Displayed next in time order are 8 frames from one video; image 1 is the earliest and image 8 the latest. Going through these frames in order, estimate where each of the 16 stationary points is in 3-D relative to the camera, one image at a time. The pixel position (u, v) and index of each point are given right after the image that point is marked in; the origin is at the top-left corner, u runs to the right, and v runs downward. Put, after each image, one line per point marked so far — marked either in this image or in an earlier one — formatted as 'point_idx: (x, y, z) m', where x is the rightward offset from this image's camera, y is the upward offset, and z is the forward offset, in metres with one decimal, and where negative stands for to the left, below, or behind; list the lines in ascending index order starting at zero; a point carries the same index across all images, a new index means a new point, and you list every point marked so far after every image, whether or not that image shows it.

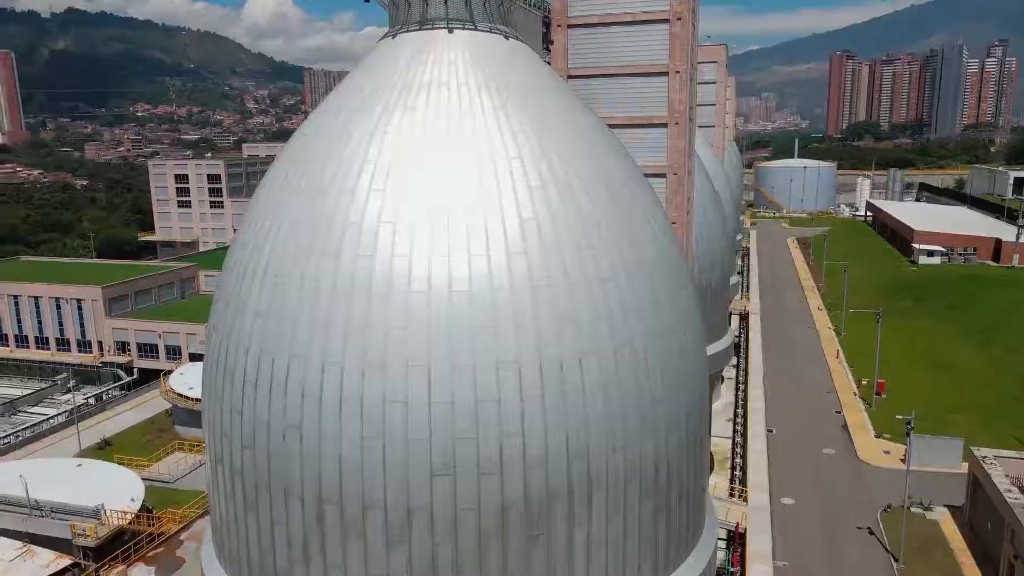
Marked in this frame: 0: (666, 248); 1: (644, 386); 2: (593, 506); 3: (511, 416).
0: (+3.3, +0.9, +15.9) m
1: (+2.5, -1.8, +14.1) m
2: (+1.5, -4.0, +13.7) m
3: (0.0, -2.2, +12.9) m
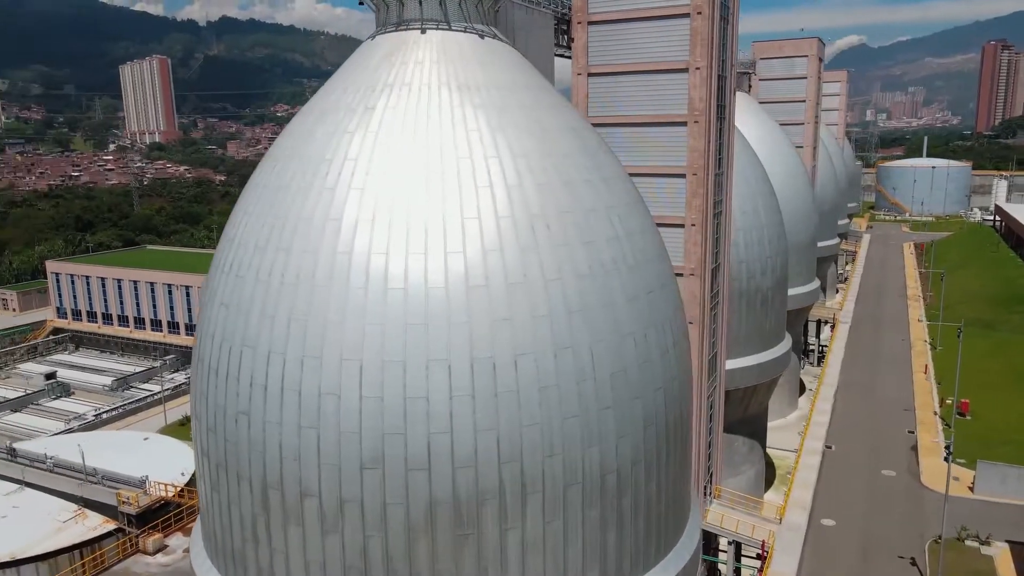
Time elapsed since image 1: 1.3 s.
0: (+2.5, +0.8, +15.4) m
1: (+1.4, -1.9, +13.8) m
2: (+0.3, -4.0, +13.5) m
3: (-1.3, -2.2, +13.0) m
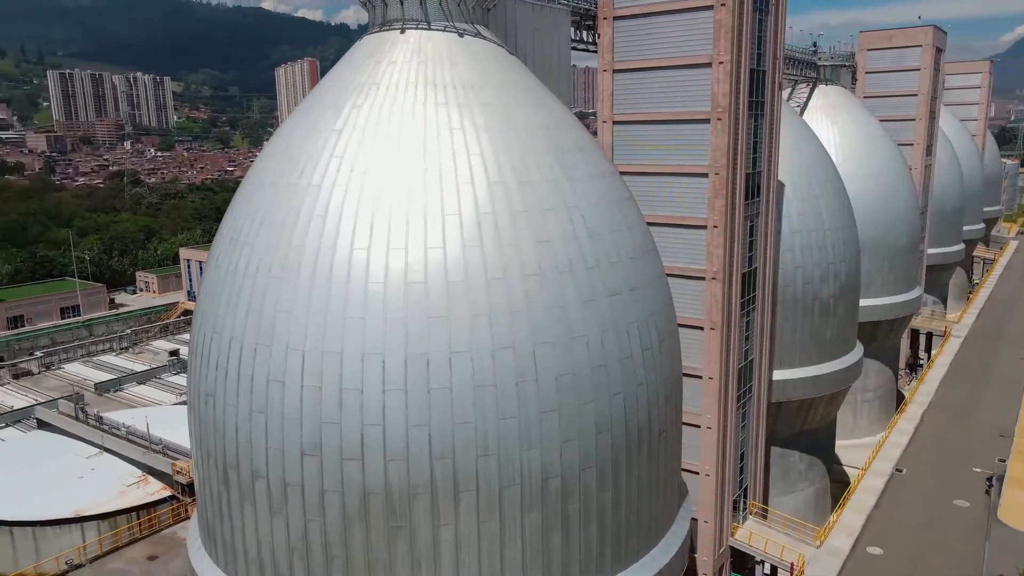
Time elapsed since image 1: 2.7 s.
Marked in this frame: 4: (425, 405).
0: (+1.8, +0.7, +15.0) m
1: (+0.3, -1.9, +13.6) m
2: (-0.9, -4.0, +13.5) m
3: (-2.5, -2.1, +13.3) m
4: (-1.6, -2.1, +13.3) m
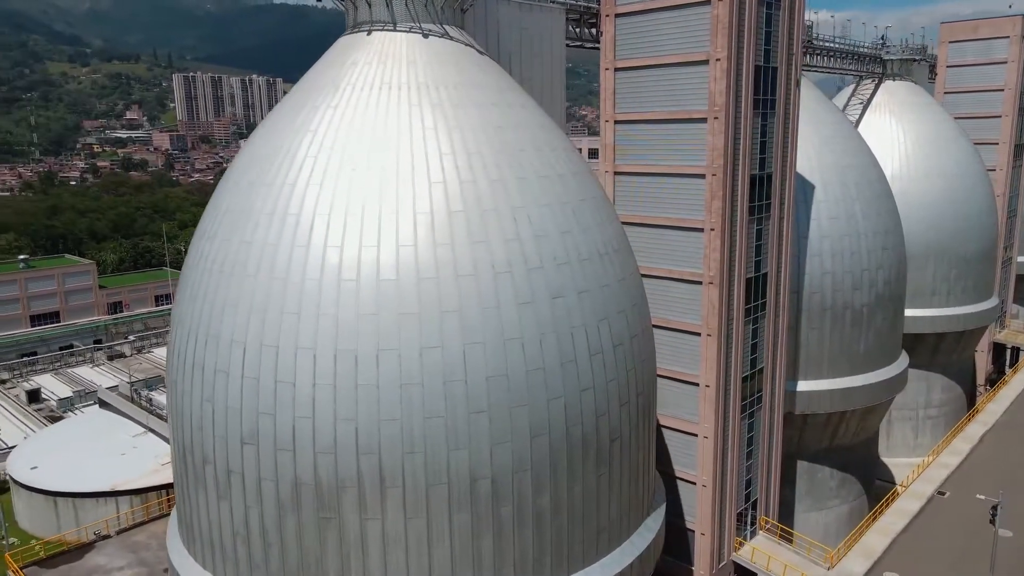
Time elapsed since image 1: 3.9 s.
0: (+0.7, +0.7, +14.8) m
1: (-1.0, -1.9, +13.6) m
2: (-2.3, -4.0, +13.7) m
3: (-3.9, -2.0, +13.7) m
4: (-2.9, -2.0, +13.5) m
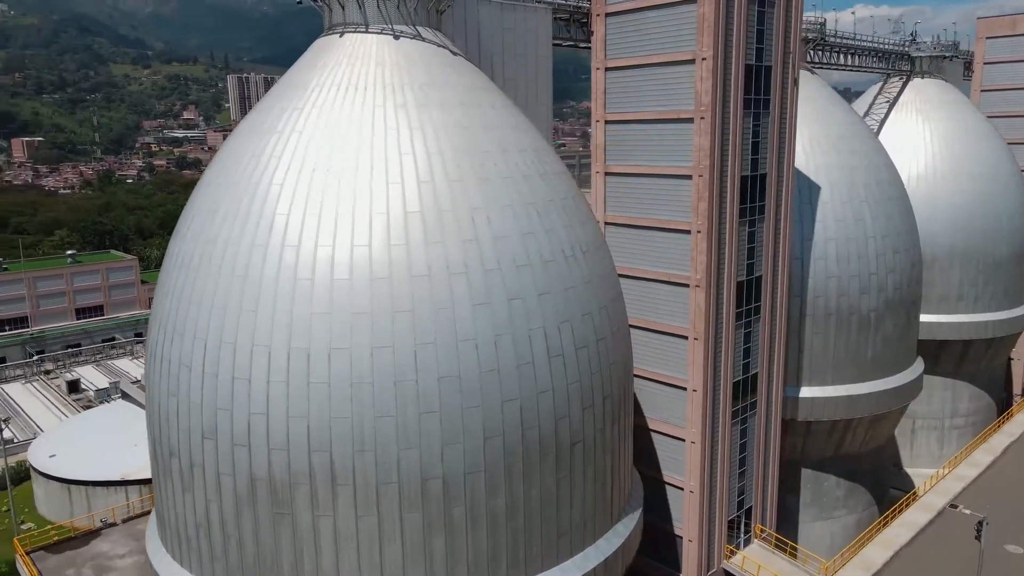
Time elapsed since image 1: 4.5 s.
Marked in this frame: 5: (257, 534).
0: (-0.2, +0.7, +14.8) m
1: (-1.9, -1.9, +13.7) m
2: (-3.2, -4.0, +13.8) m
3: (-4.8, -2.0, +13.9) m
4: (-3.8, -2.0, +13.7) m
5: (-4.9, -4.7, +14.3) m
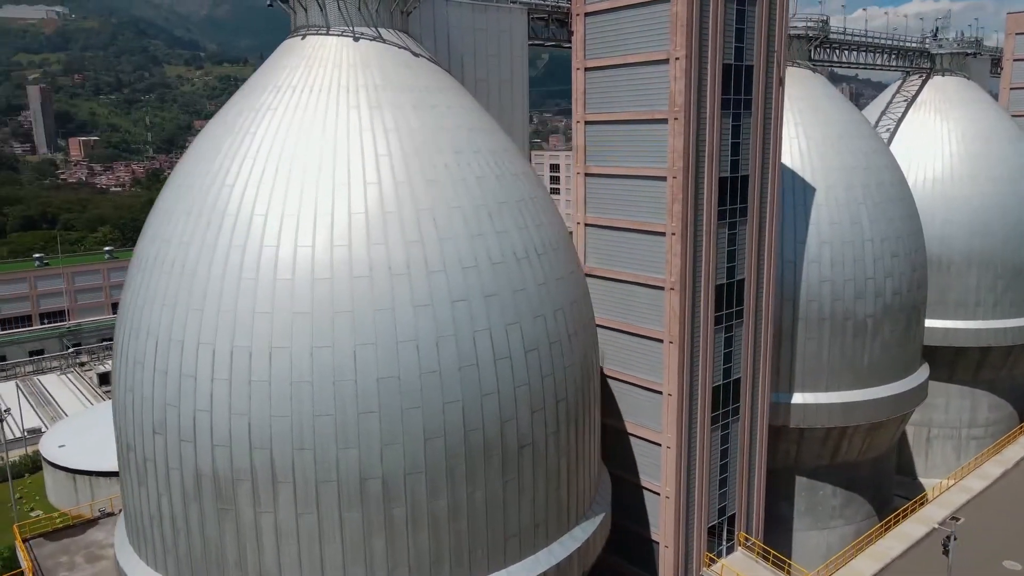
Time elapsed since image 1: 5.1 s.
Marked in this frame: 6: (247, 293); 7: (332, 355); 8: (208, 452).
0: (-1.2, +0.6, +14.8) m
1: (-3.1, -1.9, +13.8) m
2: (-4.4, -4.0, +14.0) m
3: (-5.9, -2.0, +14.2) m
4: (-5.0, -2.0, +13.9) m
5: (-6.1, -4.7, +14.6) m
6: (-5.0, -0.1, +14.1) m
7: (-3.3, -1.2, +13.8) m
8: (-5.8, -3.1, +14.2) m
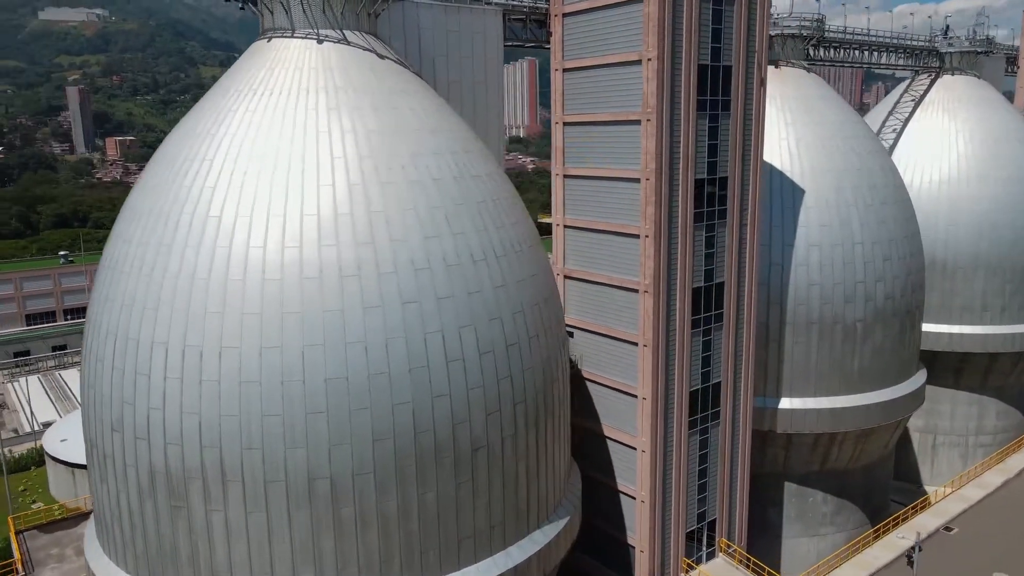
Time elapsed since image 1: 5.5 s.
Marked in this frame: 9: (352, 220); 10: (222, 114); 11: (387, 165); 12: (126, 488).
0: (-2.2, +0.6, +14.8) m
1: (-4.1, -2.0, +13.9) m
2: (-5.4, -4.0, +14.2) m
3: (-6.9, -2.0, +14.4) m
4: (-6.0, -2.0, +14.1) m
5: (-7.0, -4.7, +14.8) m
6: (-6.0, -0.1, +14.3) m
7: (-4.3, -1.3, +13.9) m
8: (-6.8, -3.1, +14.4) m
9: (-3.1, +1.3, +14.7) m
10: (-6.3, +3.8, +16.3) m
11: (-2.6, +2.6, +15.5) m
12: (-7.8, -4.1, +15.1) m
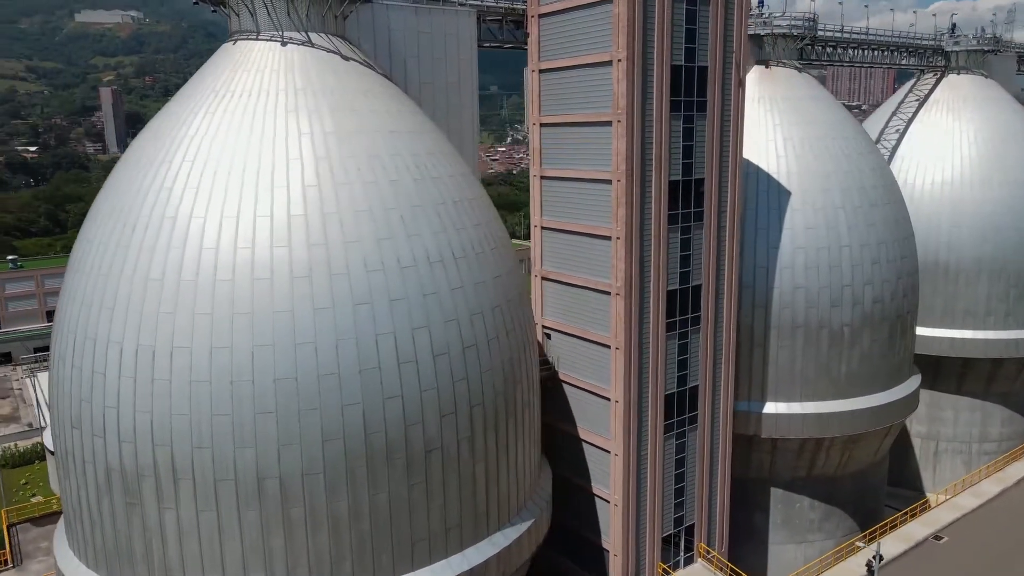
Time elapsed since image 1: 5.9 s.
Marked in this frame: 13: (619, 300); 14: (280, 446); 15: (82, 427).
0: (-3.1, +0.6, +14.8) m
1: (-5.1, -2.0, +14.0) m
2: (-6.4, -4.0, +14.3) m
3: (-7.9, -2.0, +14.6) m
4: (-7.0, -2.0, +14.3) m
5: (-8.0, -4.7, +15.0) m
6: (-7.0, -0.1, +14.5) m
7: (-5.3, -1.3, +14.0) m
8: (-7.8, -3.1, +14.6) m
9: (-4.1, +1.3, +14.8) m
10: (-7.2, +3.8, +16.5) m
11: (-3.5, +2.6, +15.6) m
12: (-8.8, -4.1, +15.4) m
13: (+2.9, -0.3, +20.0) m
14: (-4.4, -3.0, +14.1) m
15: (-8.7, -2.8, +15.1) m
